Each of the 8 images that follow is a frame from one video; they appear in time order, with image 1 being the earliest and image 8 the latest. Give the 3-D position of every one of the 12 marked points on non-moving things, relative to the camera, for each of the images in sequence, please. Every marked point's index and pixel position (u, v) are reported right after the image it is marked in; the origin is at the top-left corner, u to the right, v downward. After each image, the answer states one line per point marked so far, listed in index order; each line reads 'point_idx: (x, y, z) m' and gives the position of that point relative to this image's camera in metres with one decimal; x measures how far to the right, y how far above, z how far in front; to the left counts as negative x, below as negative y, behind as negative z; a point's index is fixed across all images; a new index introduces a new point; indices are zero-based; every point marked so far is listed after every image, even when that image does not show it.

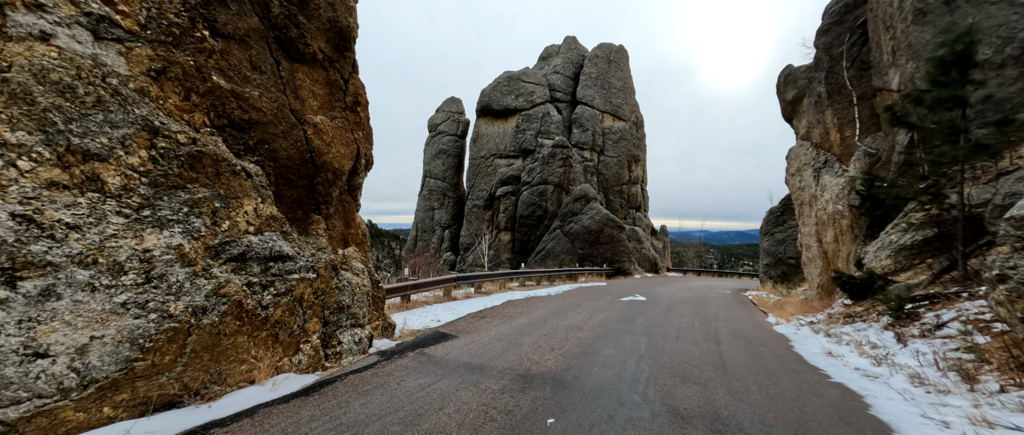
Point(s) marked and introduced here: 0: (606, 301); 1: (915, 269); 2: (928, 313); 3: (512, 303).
0: (+2.9, -2.6, +11.4) m
1: (+9.0, -1.1, +8.2) m
2: (+7.0, -1.6, +6.2) m
3: (0.0, -2.1, +9.2) m
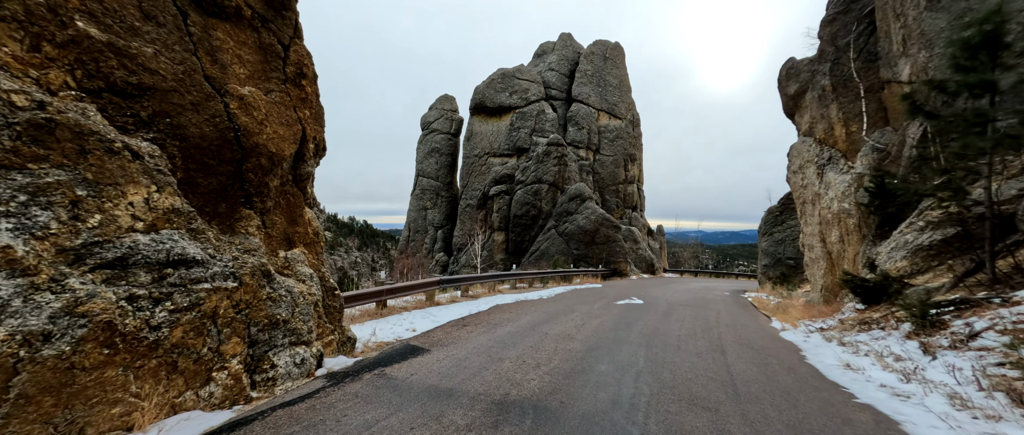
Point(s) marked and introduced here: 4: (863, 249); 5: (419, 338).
0: (+2.6, -2.5, +10.8) m
1: (+8.7, -1.1, +7.6) m
2: (+6.8, -1.6, +5.6) m
3: (-0.3, -2.1, +8.5) m
4: (+10.3, -0.9, +10.8) m
5: (-1.2, -1.7, +5.3) m
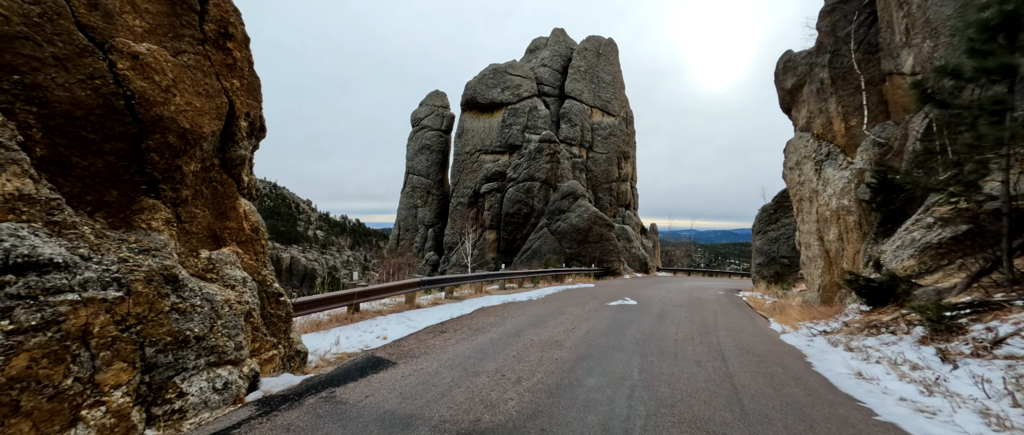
0: (+2.3, -2.4, +10.3) m
1: (+8.4, -1.0, +7.2) m
2: (+6.5, -1.5, +5.2) m
3: (-0.6, -2.0, +8.0) m
4: (+9.9, -0.8, +10.4) m
5: (-1.5, -1.6, +4.7) m
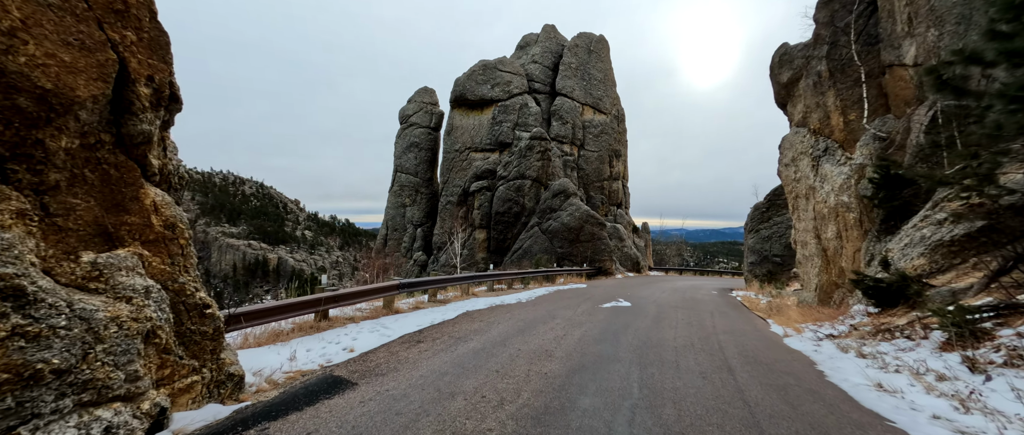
0: (+2.0, -2.4, +9.8) m
1: (+8.2, -0.9, +6.8) m
2: (+6.3, -1.5, +4.7) m
3: (-0.9, -2.0, +7.4) m
4: (+9.6, -0.7, +10.1) m
5: (-1.6, -1.6, +4.1) m
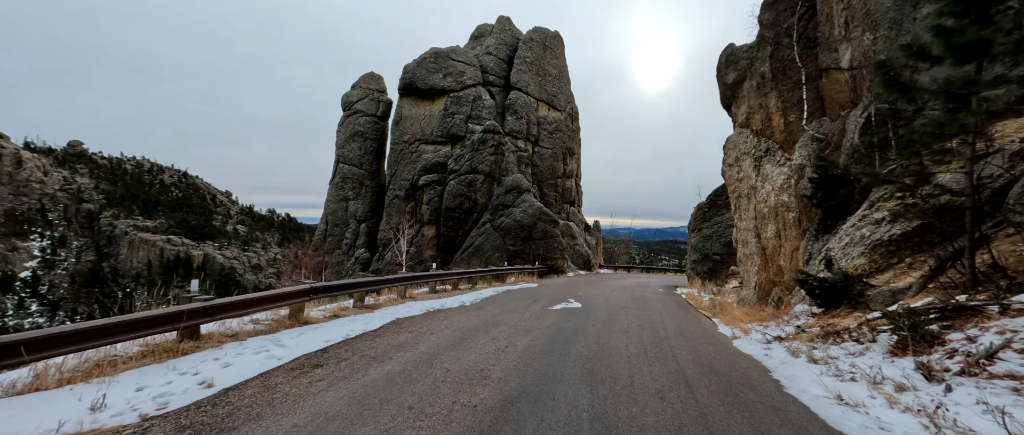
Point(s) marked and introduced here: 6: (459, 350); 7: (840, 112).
0: (+0.5, -2.3, +9.1) m
1: (+7.1, -1.0, +6.9) m
2: (+5.5, -1.5, +4.6) m
3: (-2.0, -1.8, +6.4) m
4: (+8.1, -0.7, +10.3) m
5: (-2.3, -1.5, +3.0) m
6: (-0.7, -1.8, +5.1) m
7: (+9.5, +3.1, +10.7) m
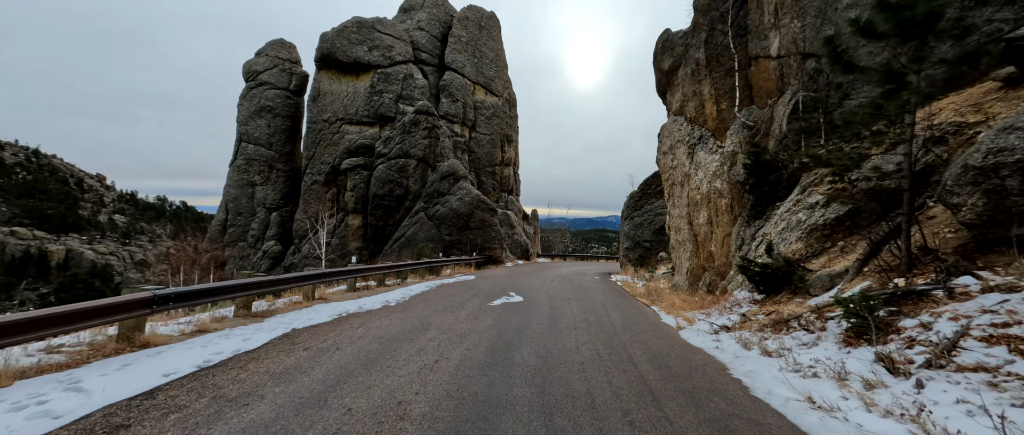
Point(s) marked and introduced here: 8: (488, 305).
0: (-0.9, -2.0, +8.1) m
1: (+5.9, -0.7, +7.0) m
2: (+4.7, -1.3, +4.5) m
3: (-2.9, -1.6, +5.0) m
4: (+6.4, -0.4, +10.5) m
5: (-2.7, -1.3, +1.6) m
6: (-1.5, -1.6, +3.9) m
7: (+7.7, +3.5, +11.1) m
8: (-0.5, -2.0, +8.5) m
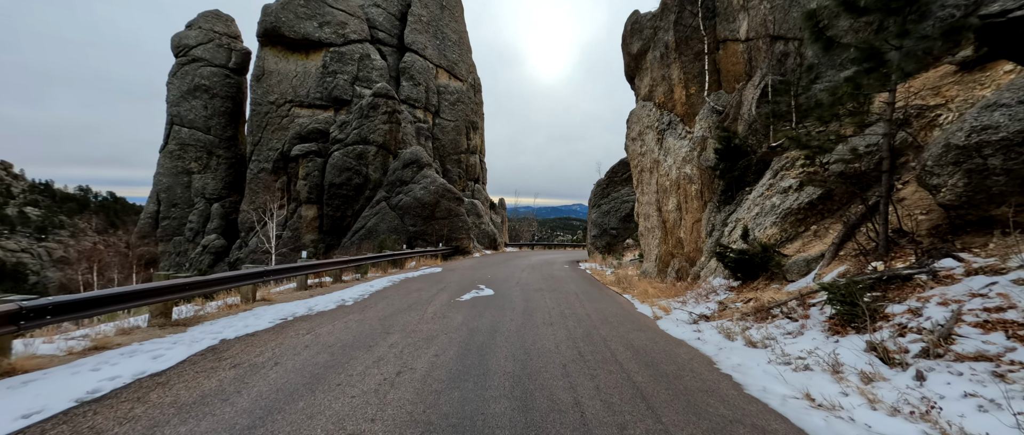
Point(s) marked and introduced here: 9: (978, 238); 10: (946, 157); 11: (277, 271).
0: (-1.5, -1.7, +7.4) m
1: (+5.4, -0.4, +6.9) m
2: (+4.4, -1.1, +4.3) m
3: (-3.2, -1.5, +4.1) m
4: (+5.5, 0.0, +10.5) m
5: (-2.7, -1.3, +0.8) m
6: (-1.7, -1.5, +3.2) m
7: (+6.7, +3.9, +11.0) m
8: (-1.2, -1.8, +7.9) m
9: (+5.9, -0.3, +4.7) m
10: (+5.5, +0.8, +4.7) m
11: (-5.1, -1.2, +8.2) m
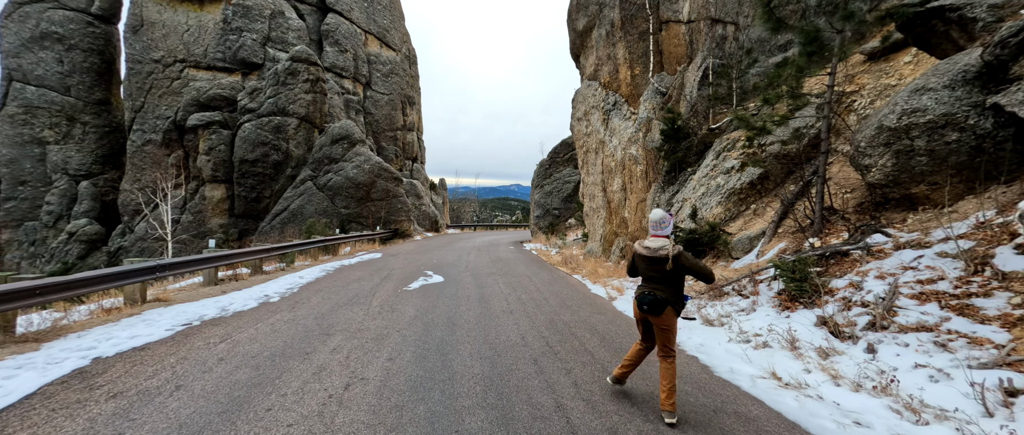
0: (-2.4, -1.4, +6.7) m
1: (+4.5, 0.0, +7.3) m
2: (+4.0, -0.8, +4.6) m
3: (-3.5, -1.4, +3.2) m
4: (+4.0, +0.6, +10.8) m
5: (-2.4, -1.4, 0.0) m
6: (-1.8, -1.4, +2.5) m
7: (+5.1, +4.5, +11.3) m
8: (-2.1, -1.4, +7.2) m
9: (+5.4, 0.0, +5.2) m
10: (+5.0, +1.1, +5.1) m
11: (-6.1, -0.9, +6.8) m
